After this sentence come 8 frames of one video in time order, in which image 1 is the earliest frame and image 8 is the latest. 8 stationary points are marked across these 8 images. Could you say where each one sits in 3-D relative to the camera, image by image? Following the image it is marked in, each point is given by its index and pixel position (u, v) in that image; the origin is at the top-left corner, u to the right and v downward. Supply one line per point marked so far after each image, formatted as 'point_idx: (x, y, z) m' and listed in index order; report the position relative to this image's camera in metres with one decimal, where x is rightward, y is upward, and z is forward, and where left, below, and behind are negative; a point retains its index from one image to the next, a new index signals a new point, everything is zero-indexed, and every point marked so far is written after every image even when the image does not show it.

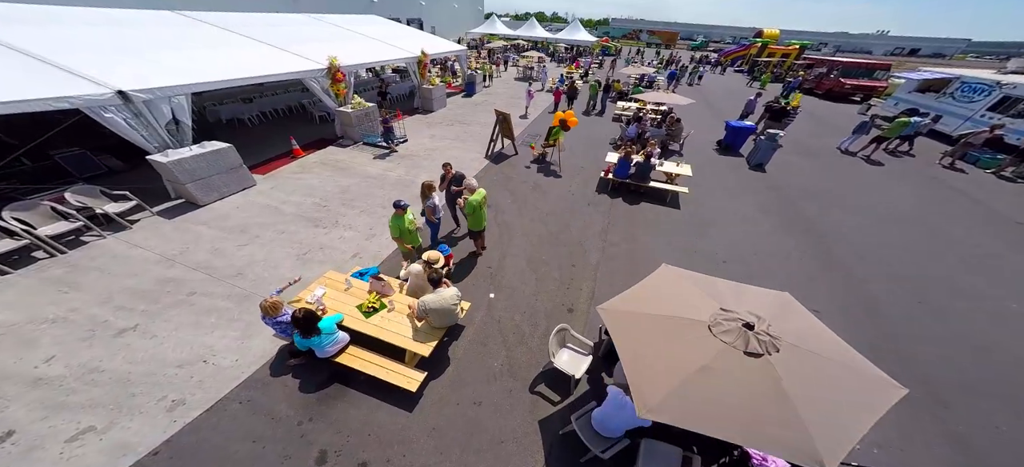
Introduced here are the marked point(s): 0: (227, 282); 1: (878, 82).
0: (-5.7, -0.9, +5.7) m
1: (+23.8, +9.9, +18.3) m
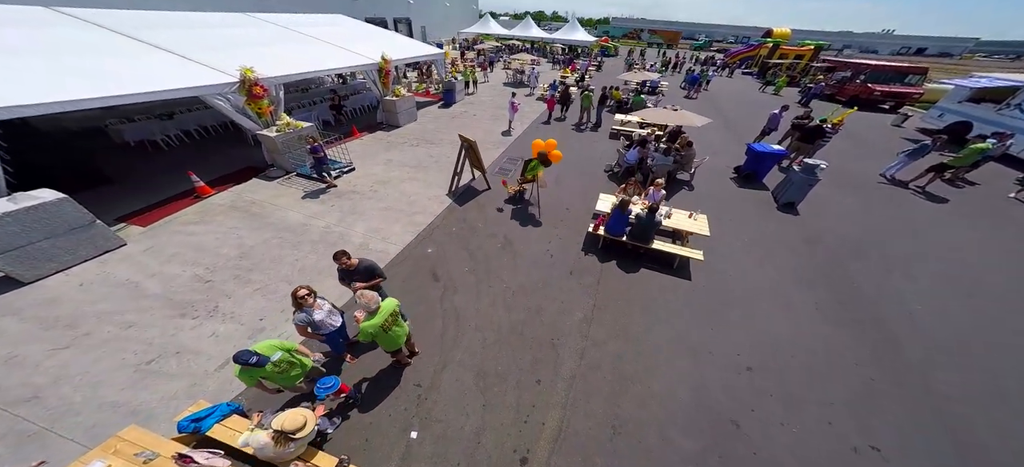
0: (-6.6, -2.4, +3.7) m
1: (+23.0, +8.4, +16.2) m
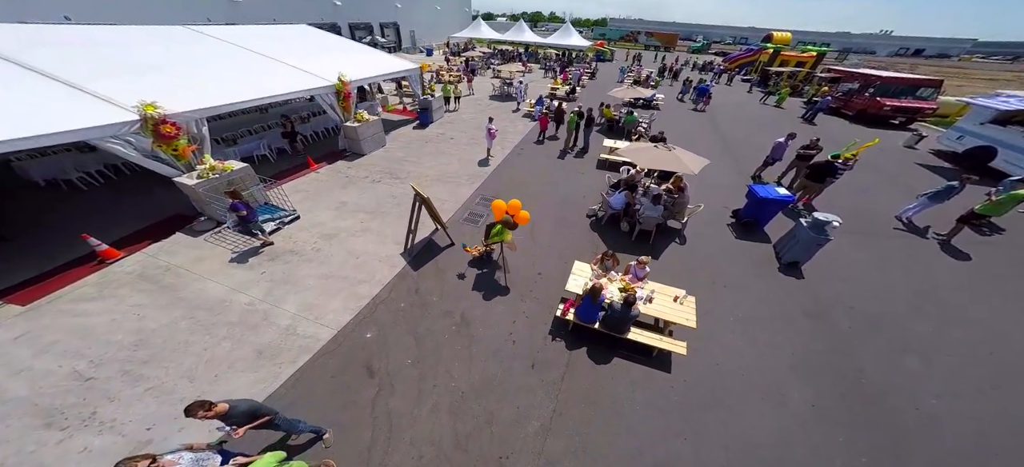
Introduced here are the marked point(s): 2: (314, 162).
0: (-7.4, -4.0, +2.6) m
1: (+22.1, +6.9, +15.2) m
2: (-6.9, +2.4, +9.9) m
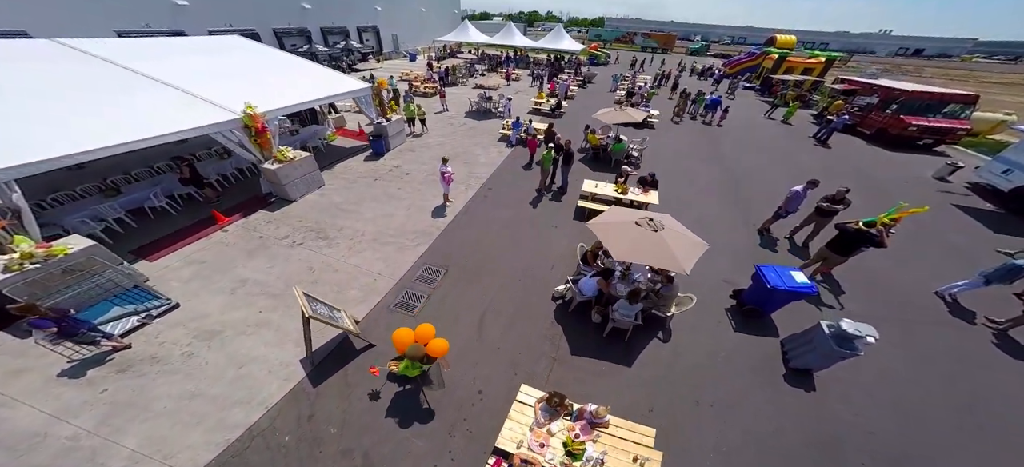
0: (-8.6, -5.9, +0.9) m
1: (+20.9, +5.1, +13.6) m
2: (-8.2, +0.5, +8.2) m
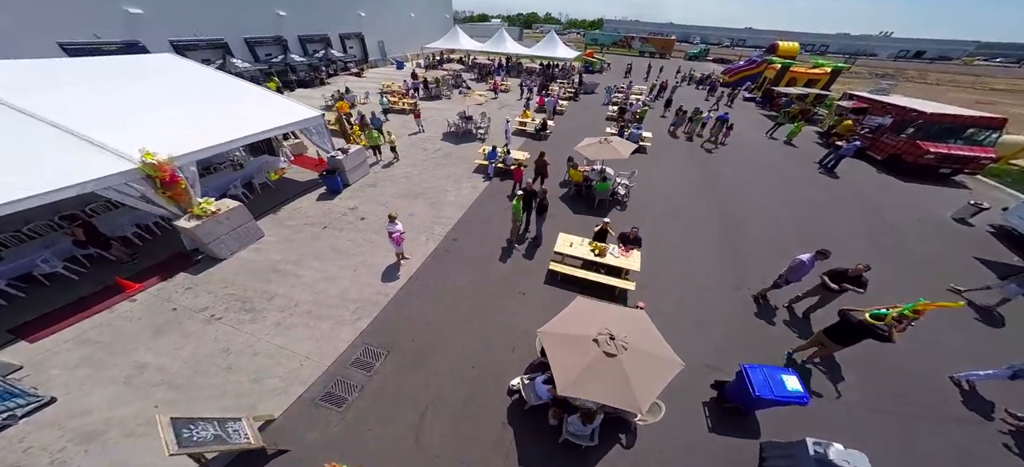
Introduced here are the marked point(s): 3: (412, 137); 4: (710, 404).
0: (-9.6, -7.6, -0.3) m
1: (+19.9, +3.4, +12.4) m
2: (-9.1, -1.1, +6.9) m
3: (-5.1, +4.9, +14.5) m
4: (+4.2, -3.4, +5.5) m
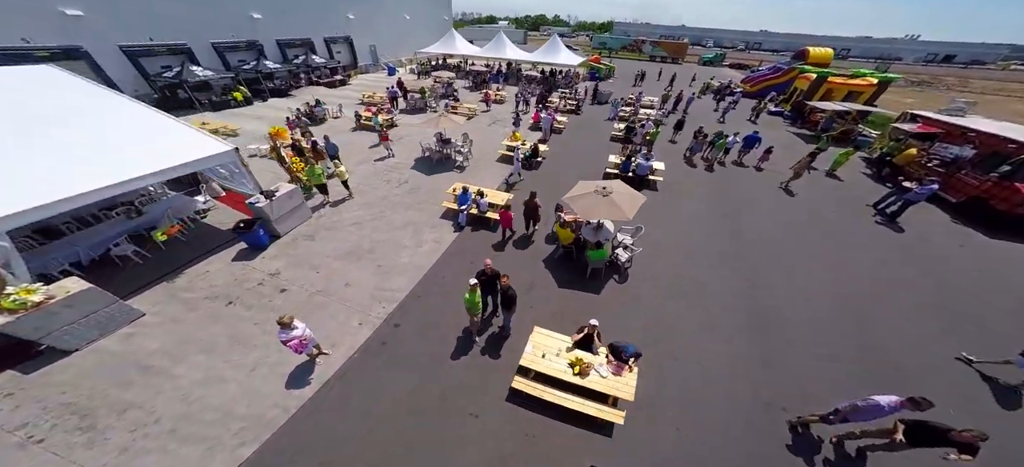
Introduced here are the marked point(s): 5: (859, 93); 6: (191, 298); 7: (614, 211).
0: (-10.7, -9.3, -2.5) m
1: (+19.2, +1.0, +9.5) m
2: (-10.0, -2.9, +4.7) m
3: (-5.7, +3.0, +12.2) m
4: (+3.2, -5.4, +3.0) m
5: (+22.9, +9.3, +18.9) m
6: (-8.0, -1.4, +6.7) m
7: (+2.7, +0.8, +7.2) m
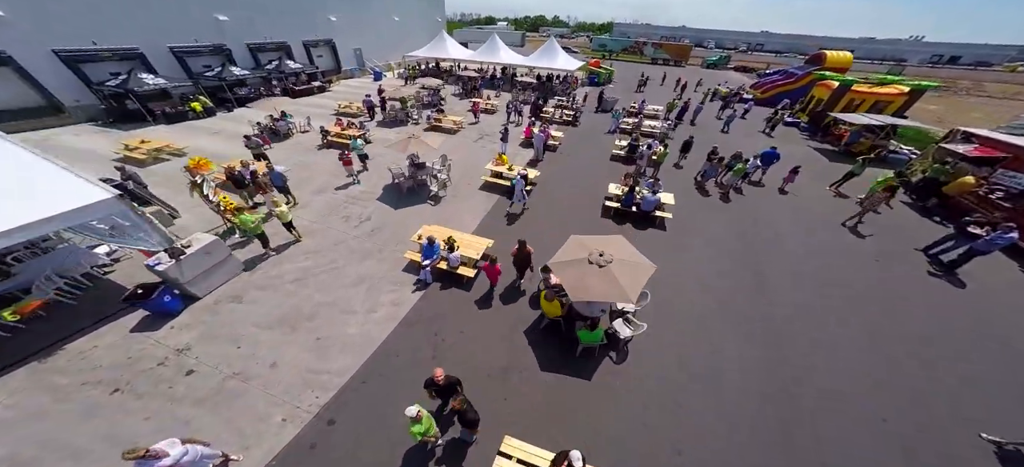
0: (-11.3, -10.8, -4.4) m
1: (+18.7, -0.4, +7.7) m
2: (-10.6, -4.4, +2.9) m
3: (-6.2, +1.5, +10.4) m
4: (+2.7, -6.8, +1.2) m
5: (+22.4, +7.8, +17.1) m
6: (-8.5, -2.9, +4.9) m
7: (+2.2, -0.7, +5.4) m
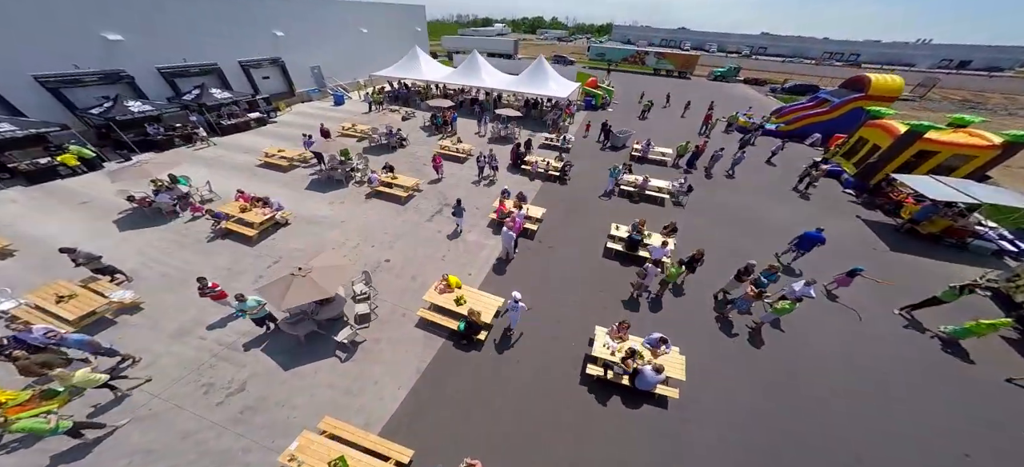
0: (-12.5, -15.1, -7.7) m
1: (+17.4, -4.7, +4.4) m
2: (-11.8, -8.6, -0.5) m
3: (-7.5, -2.6, +6.9) m
4: (+1.4, -11.2, -2.1) m
5: (+21.1, +3.6, +13.7) m
6: (-9.8, -7.1, +1.4) m
7: (+0.9, -4.9, +1.9) m
